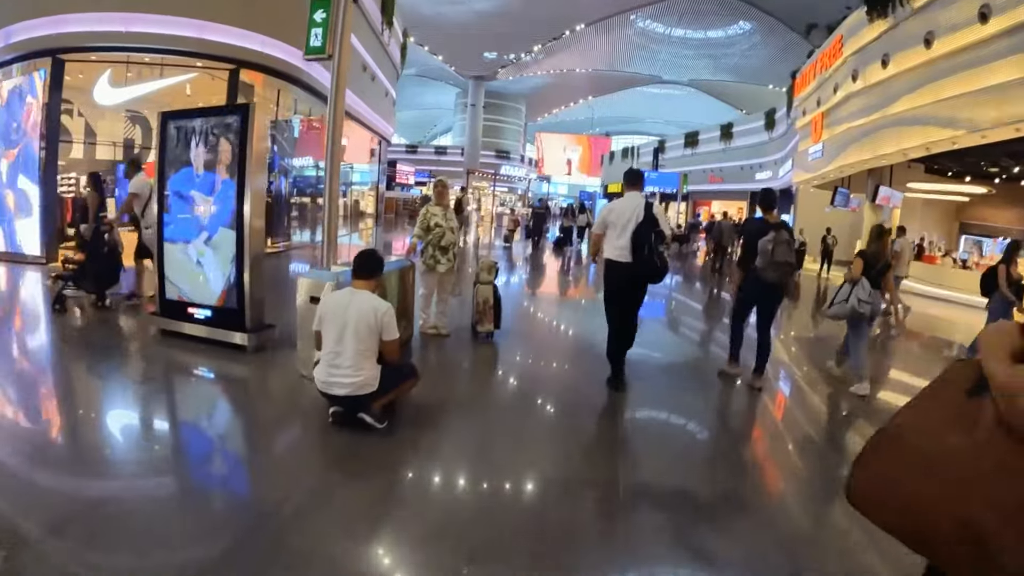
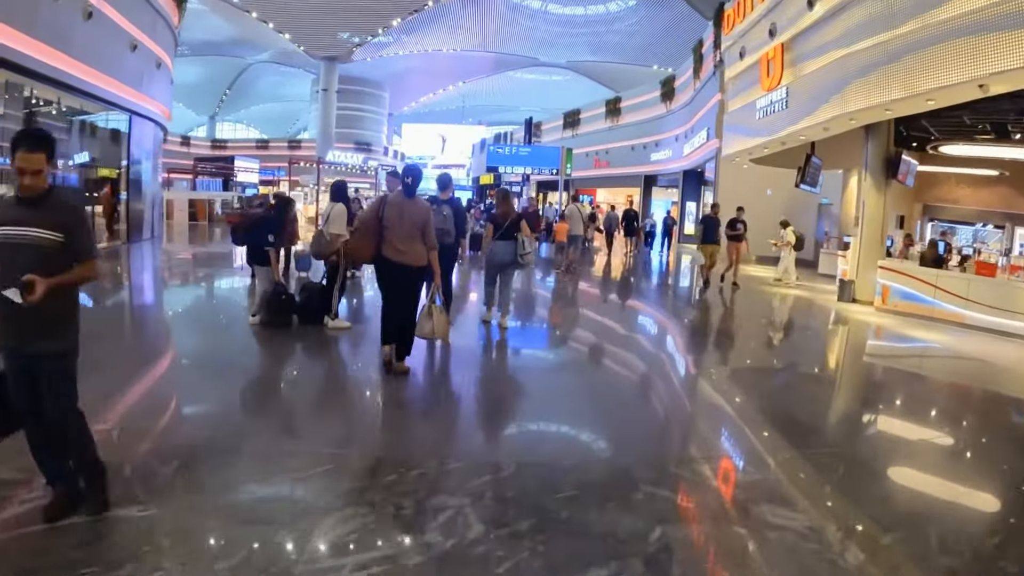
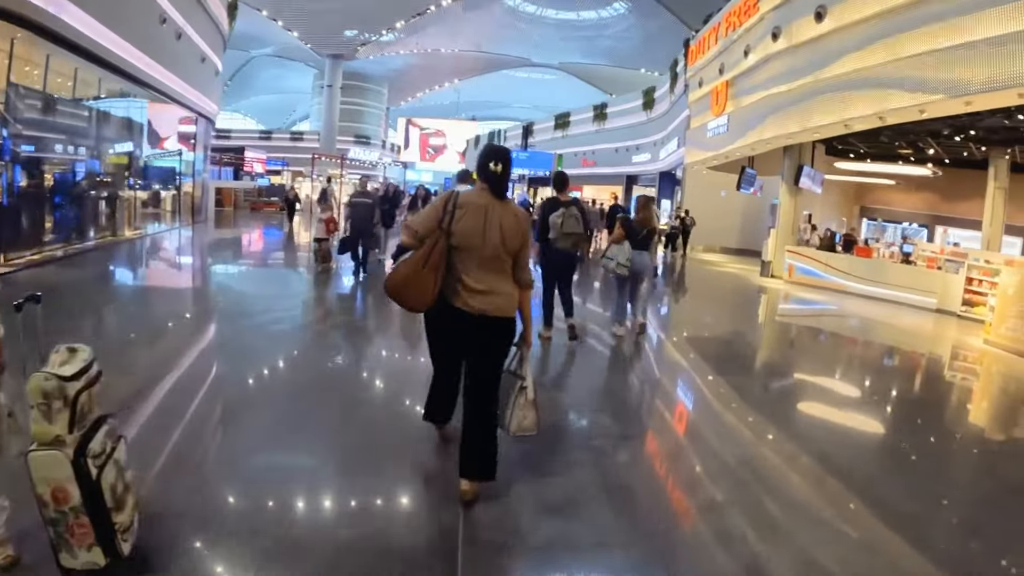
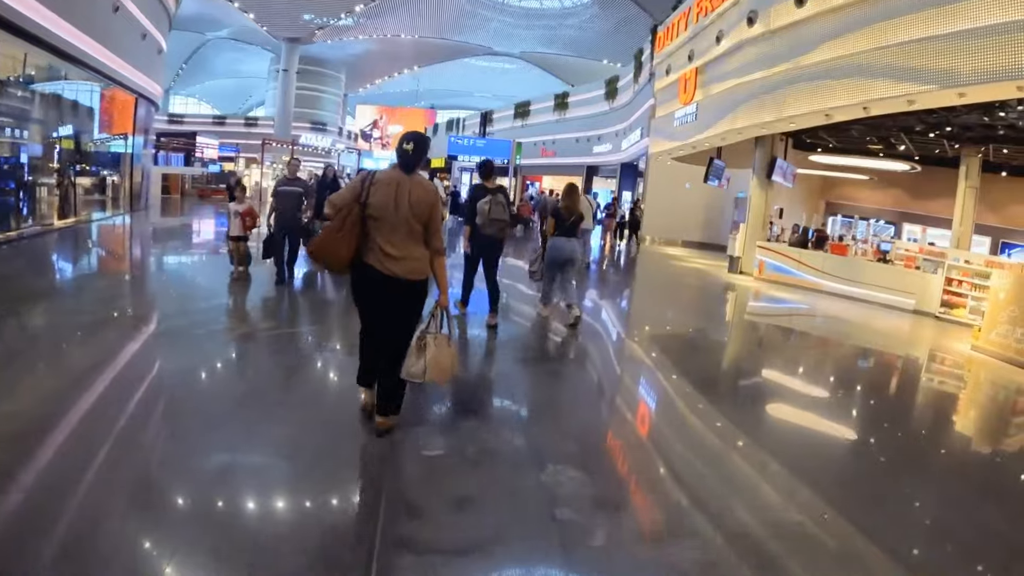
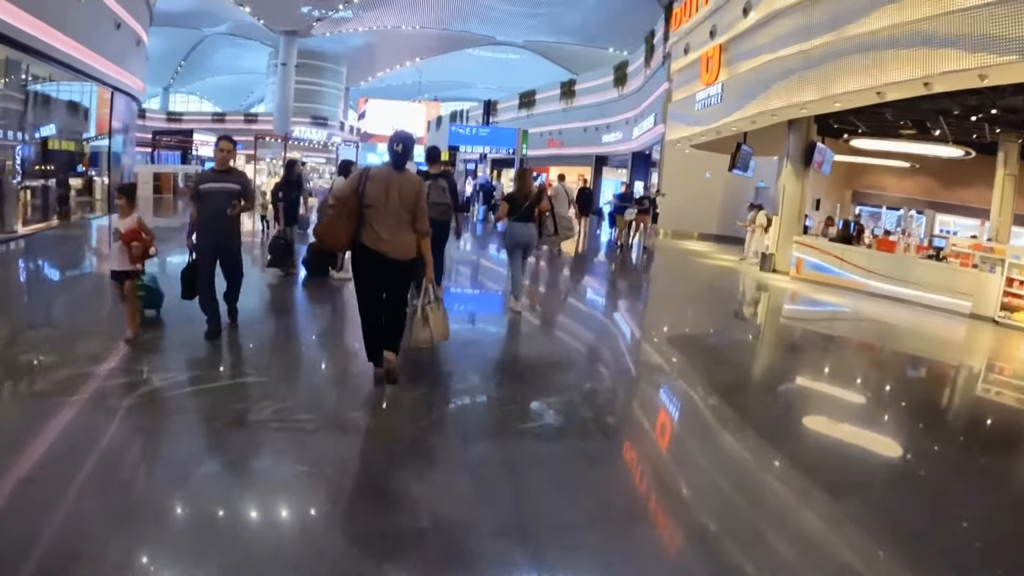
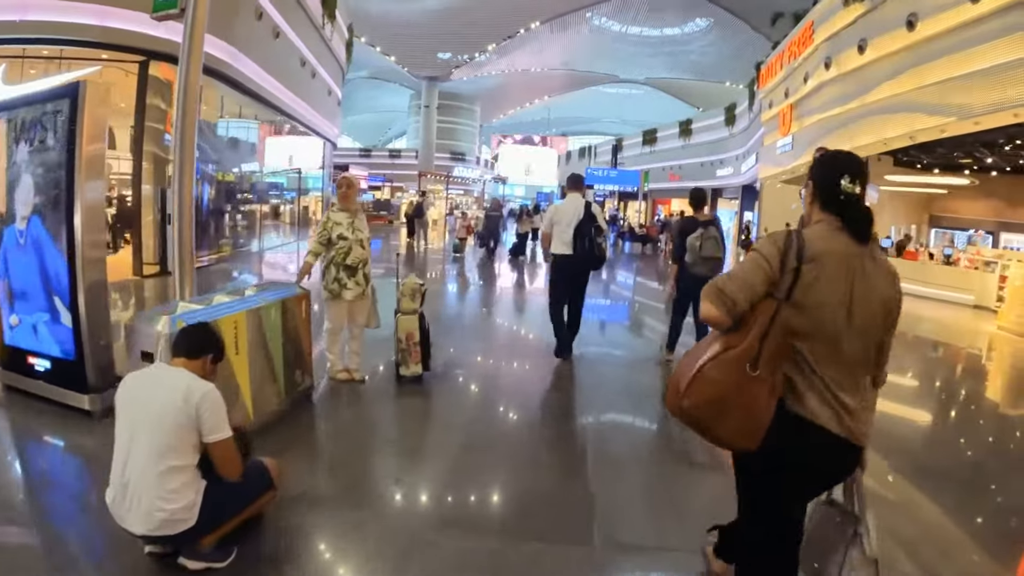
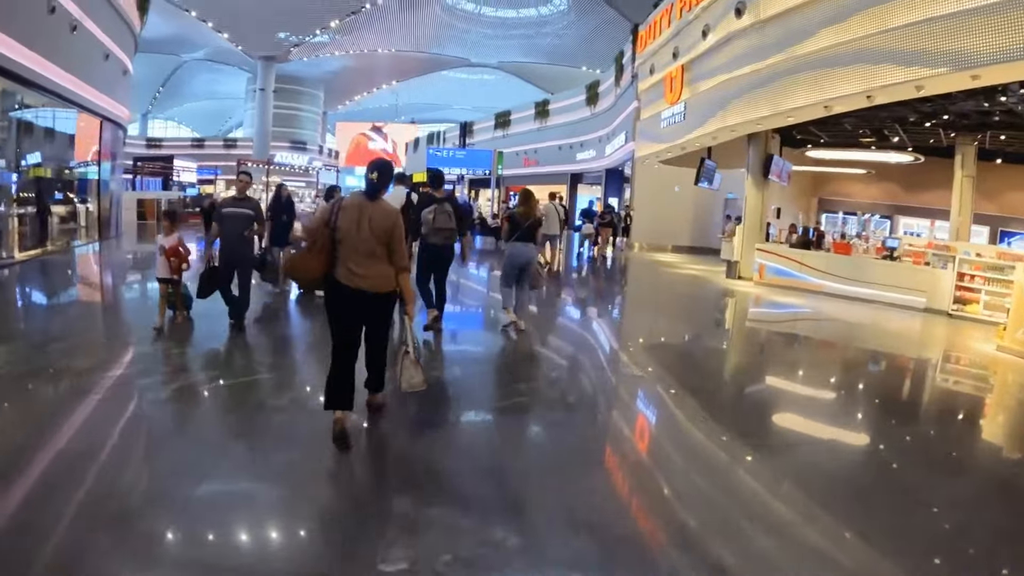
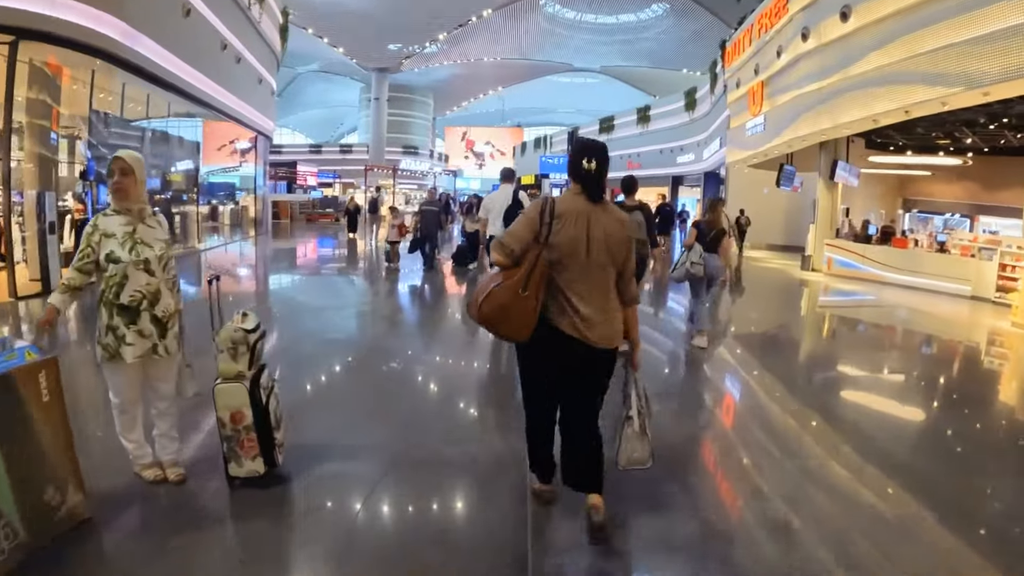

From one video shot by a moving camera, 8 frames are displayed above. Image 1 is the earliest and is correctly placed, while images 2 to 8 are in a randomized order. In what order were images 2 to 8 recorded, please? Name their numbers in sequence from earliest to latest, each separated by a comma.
6, 8, 3, 4, 7, 5, 2
